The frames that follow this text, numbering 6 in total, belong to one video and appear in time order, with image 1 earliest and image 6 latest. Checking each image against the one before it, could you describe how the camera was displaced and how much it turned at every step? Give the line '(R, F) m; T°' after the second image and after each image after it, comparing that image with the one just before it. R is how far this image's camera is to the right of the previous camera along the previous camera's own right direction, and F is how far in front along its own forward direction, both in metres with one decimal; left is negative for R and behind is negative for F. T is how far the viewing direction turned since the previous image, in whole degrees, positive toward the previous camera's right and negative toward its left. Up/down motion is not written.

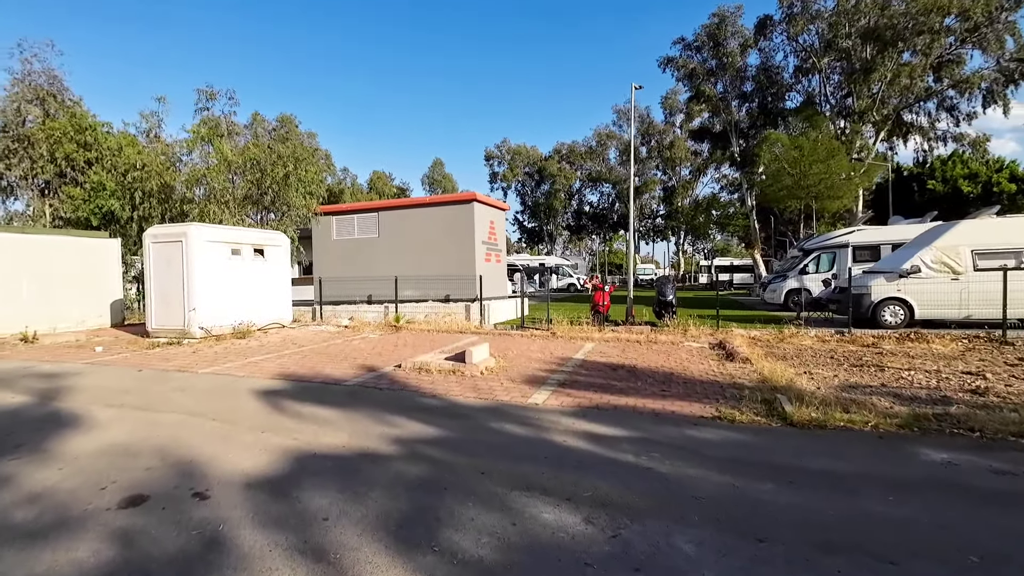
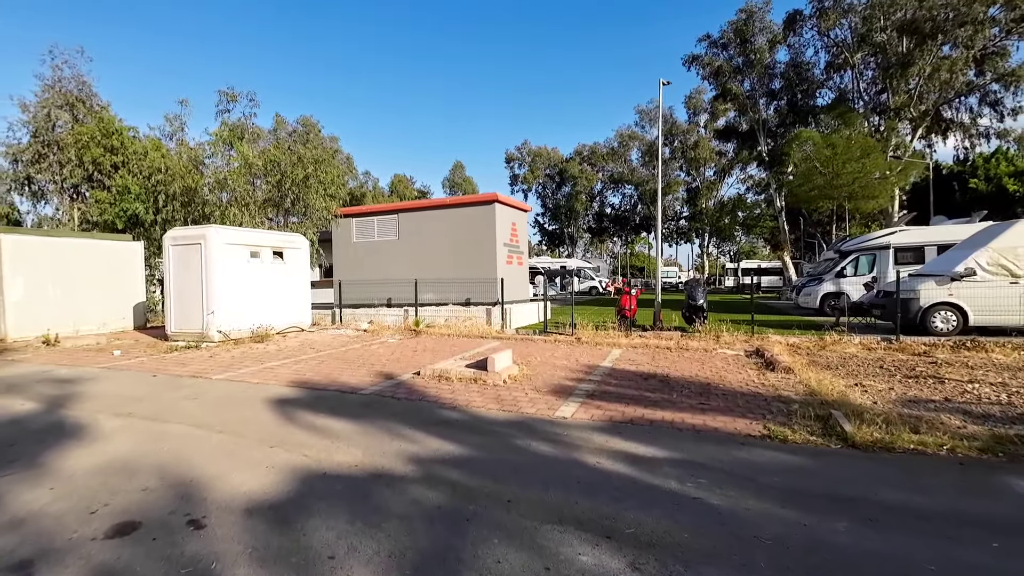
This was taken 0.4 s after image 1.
(-0.1, +0.4) m; -2°
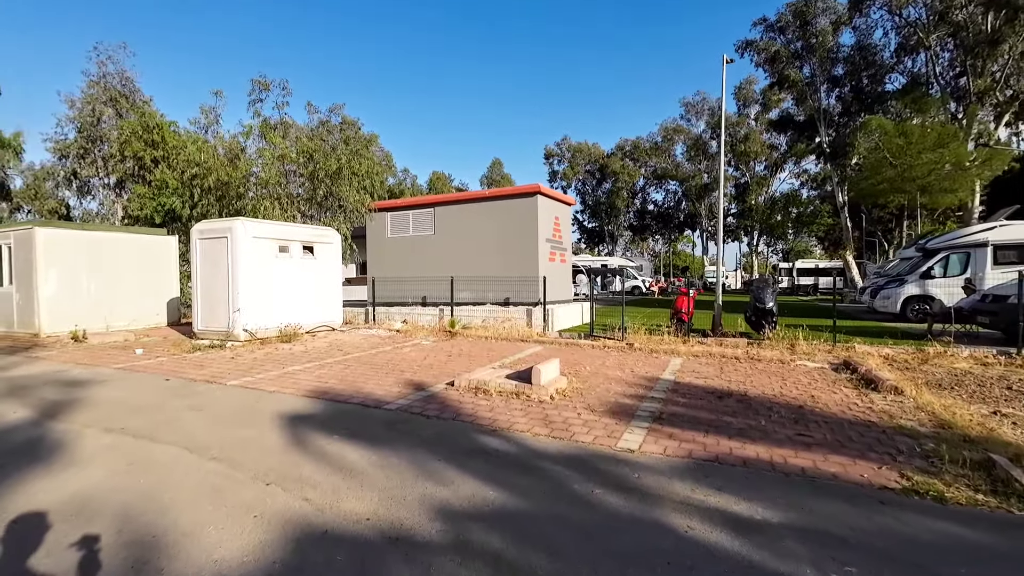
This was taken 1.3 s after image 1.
(-0.2, +1.1) m; -4°
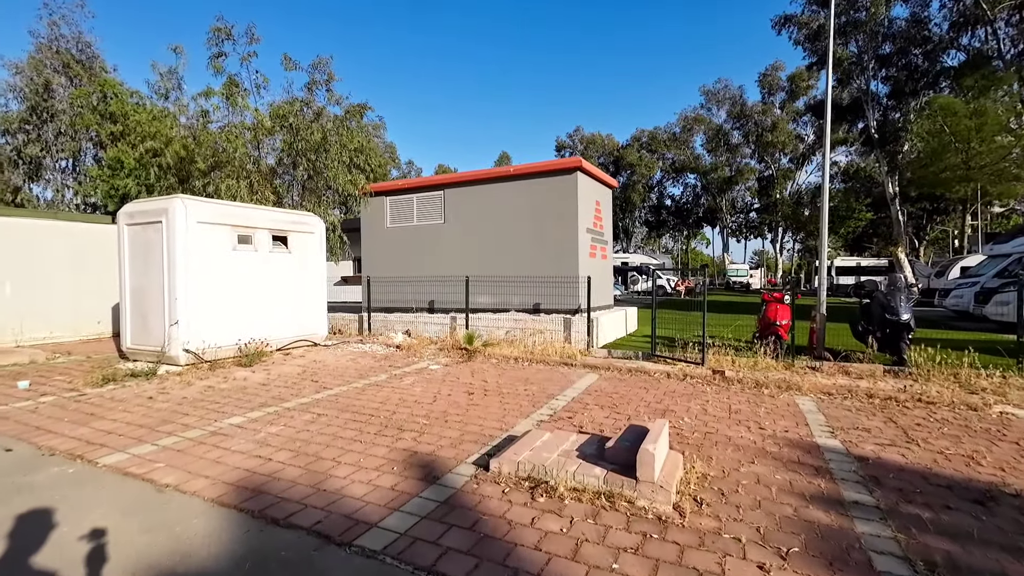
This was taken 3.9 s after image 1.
(-0.6, +2.9) m; -1°
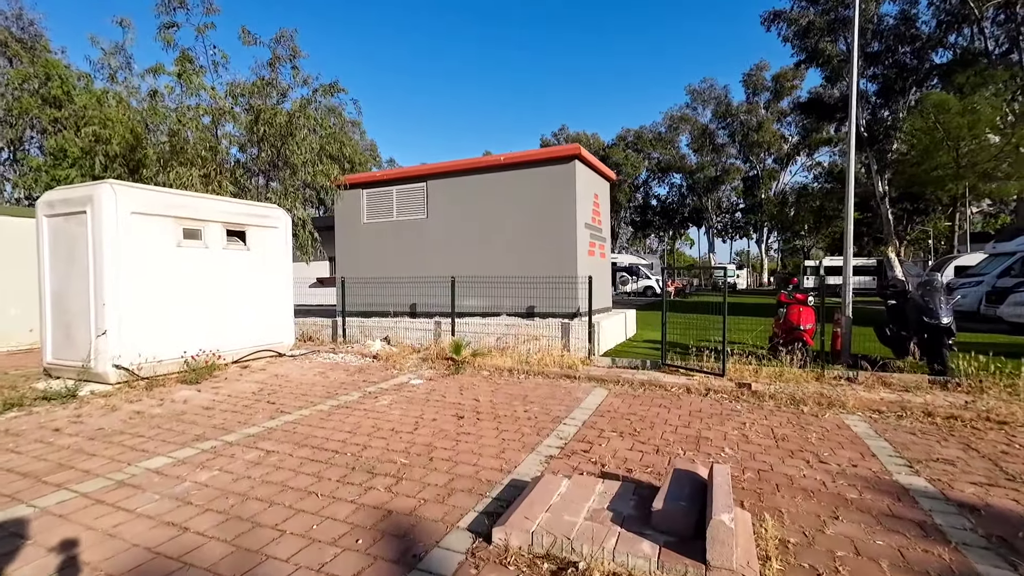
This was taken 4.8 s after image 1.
(-0.1, +1.1) m; +2°
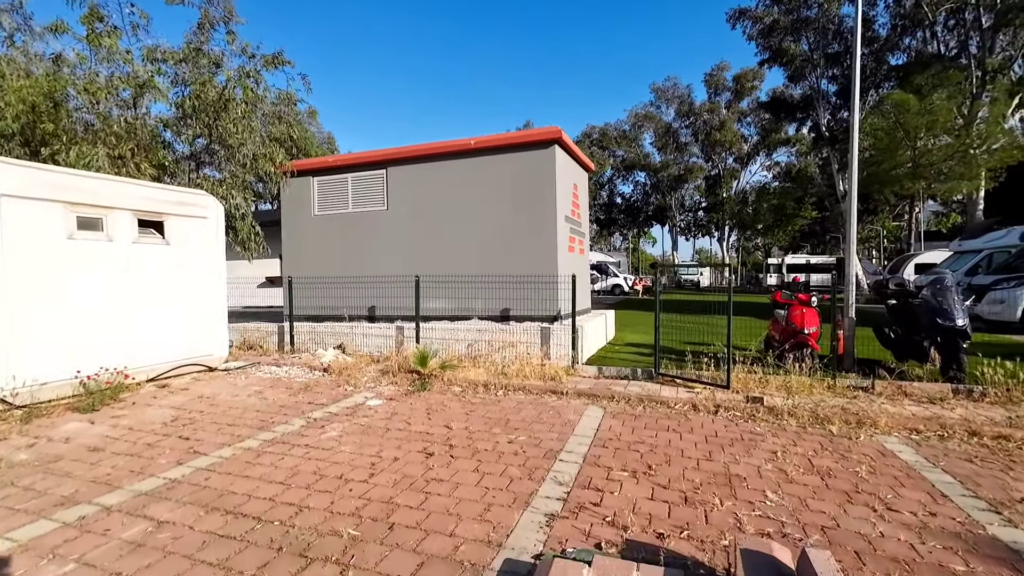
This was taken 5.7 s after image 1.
(-0.2, +1.1) m; +4°
